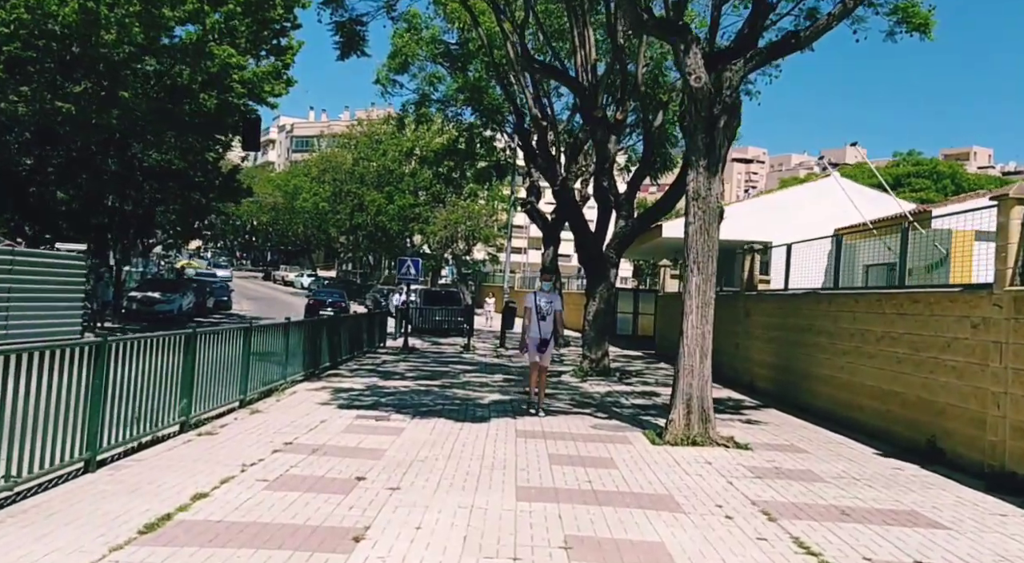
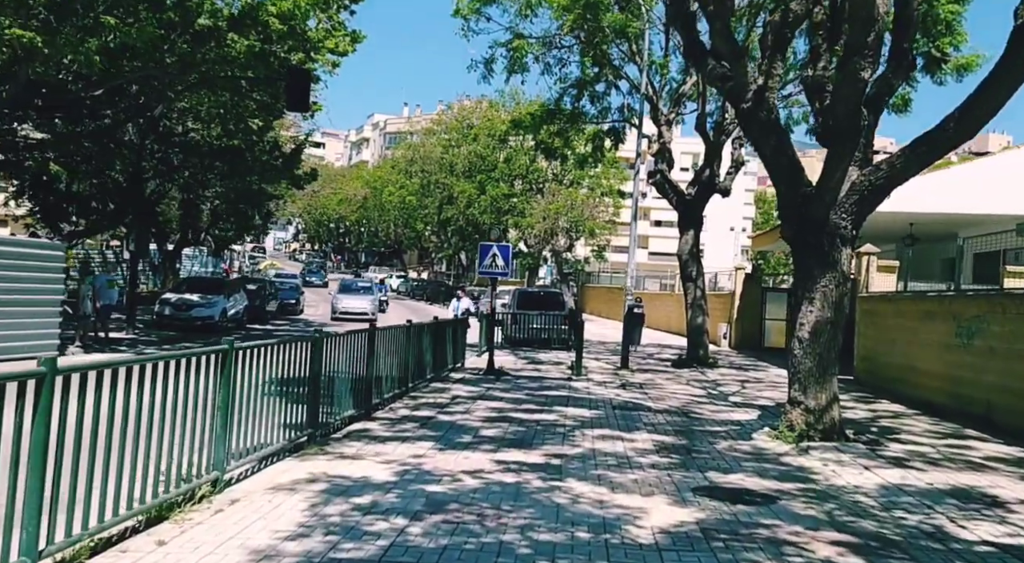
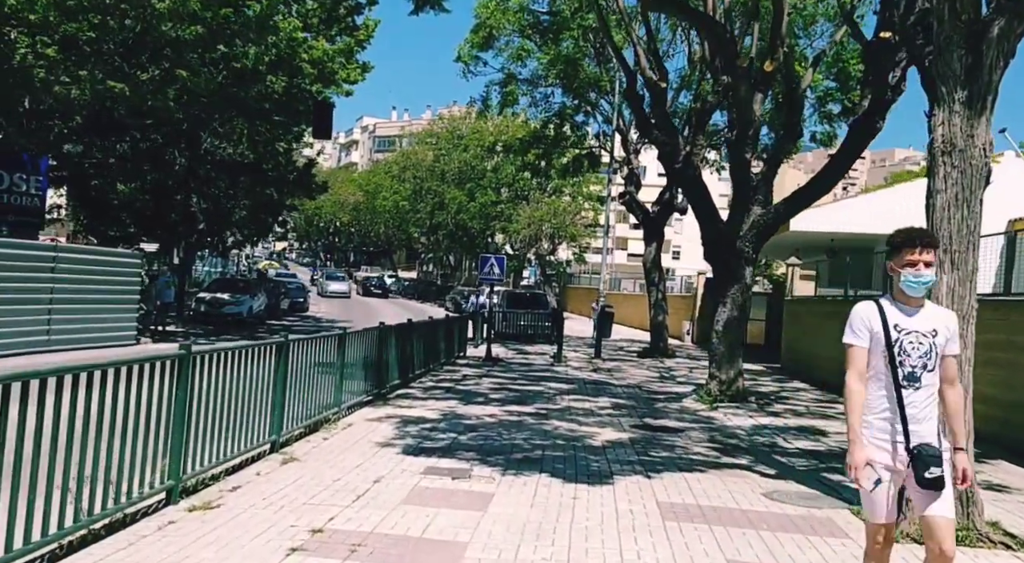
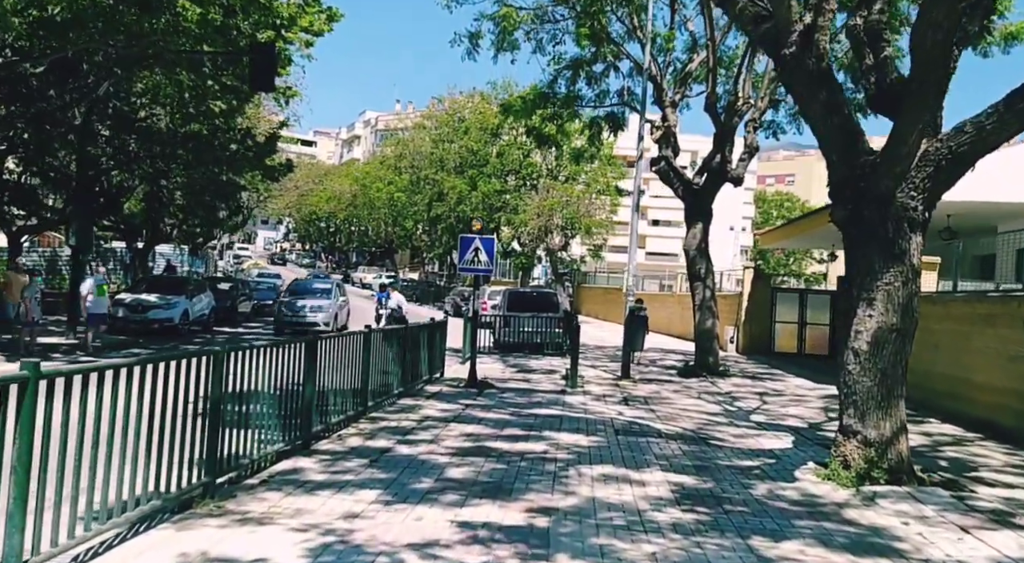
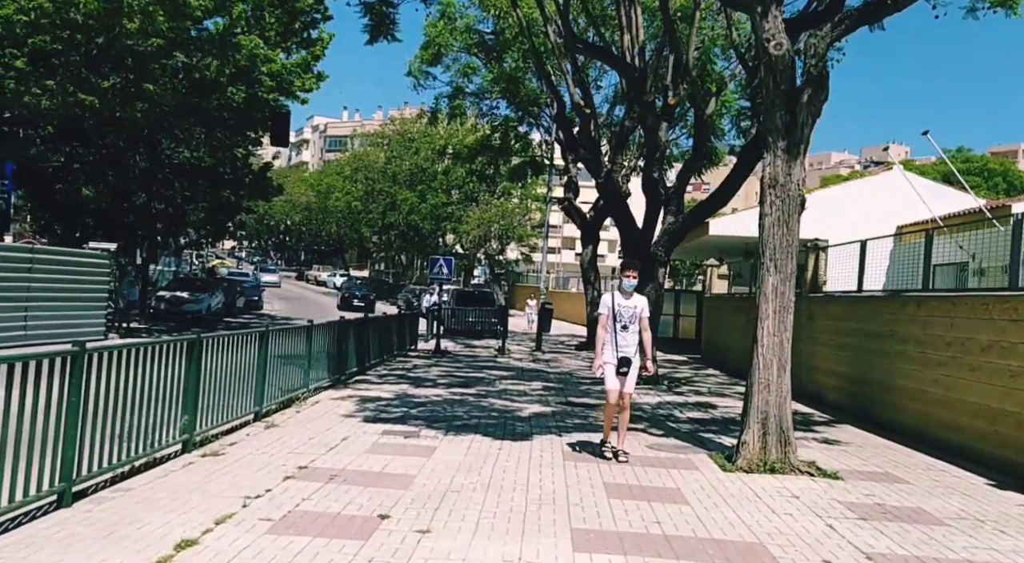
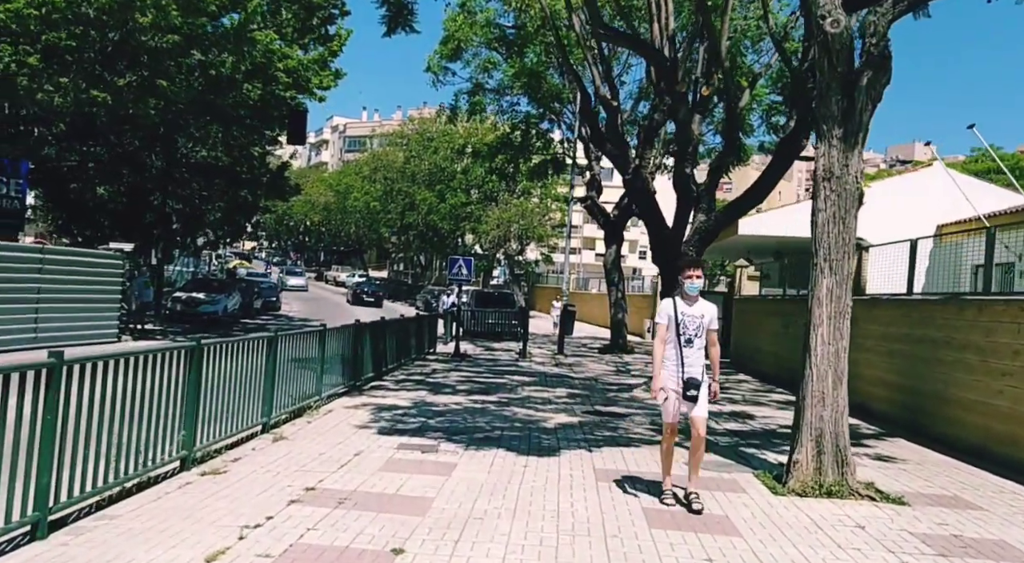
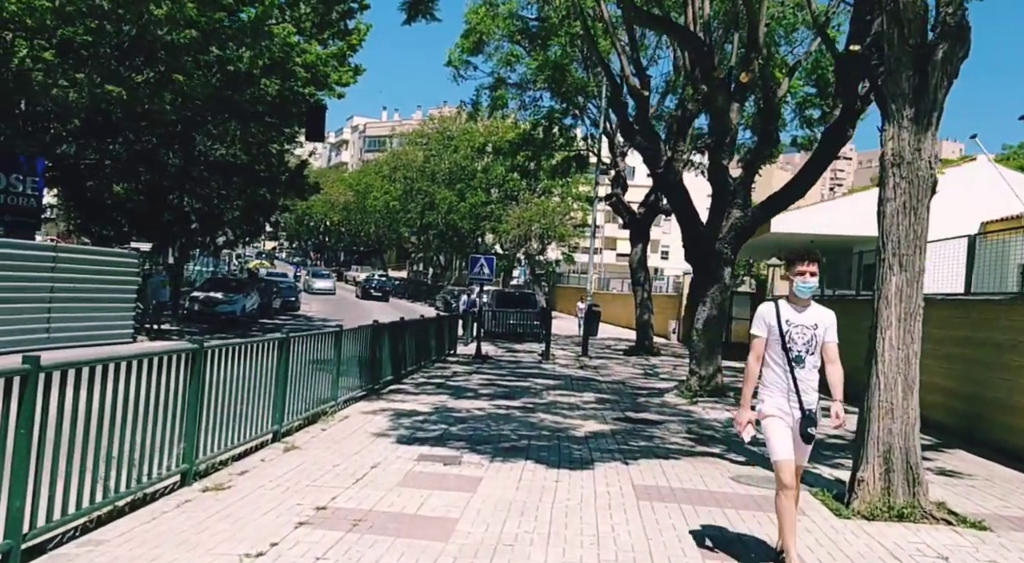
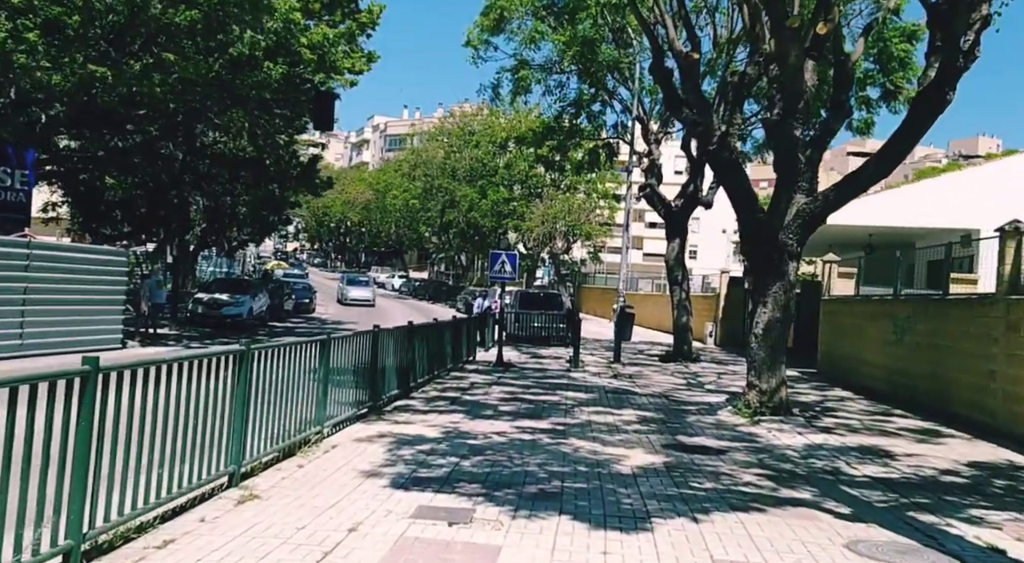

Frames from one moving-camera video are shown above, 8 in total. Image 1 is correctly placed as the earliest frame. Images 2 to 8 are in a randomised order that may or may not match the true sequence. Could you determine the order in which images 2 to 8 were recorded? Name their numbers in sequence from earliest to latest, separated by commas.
5, 6, 7, 3, 8, 2, 4
